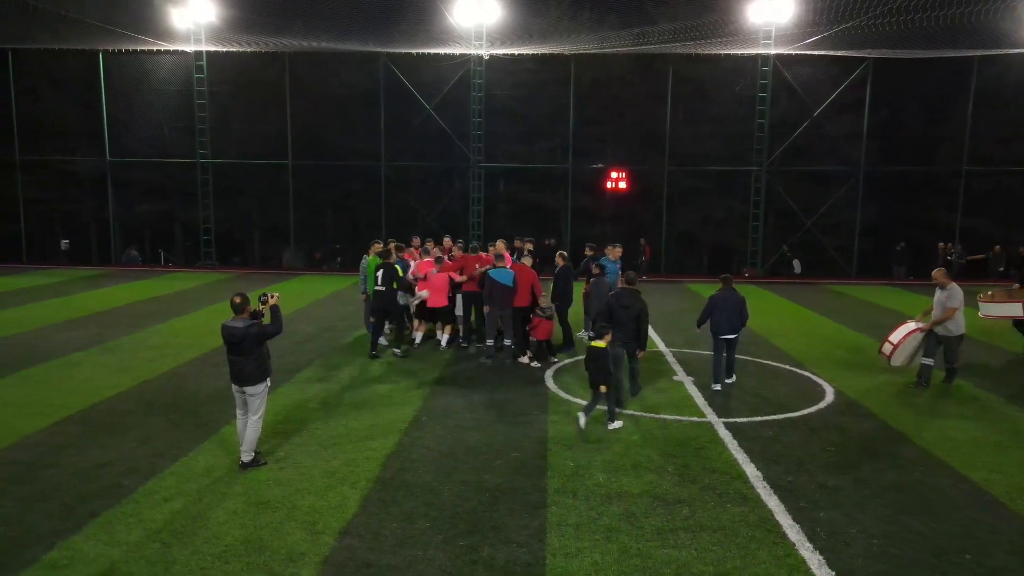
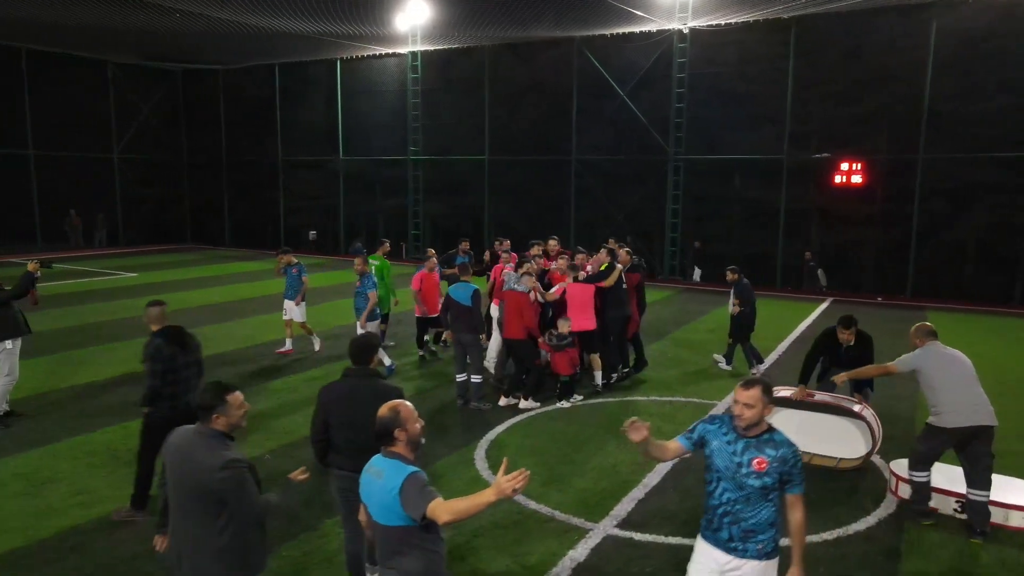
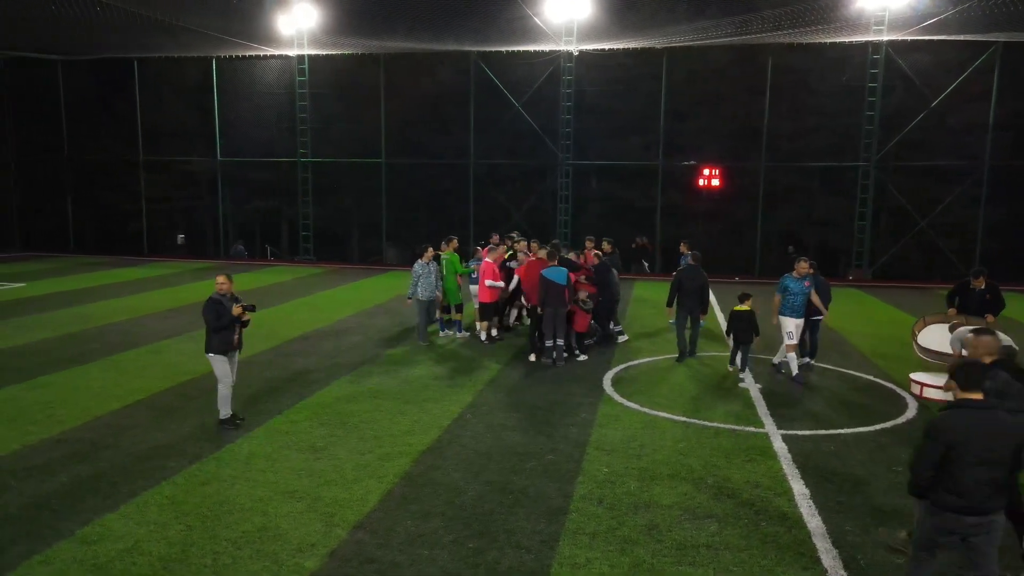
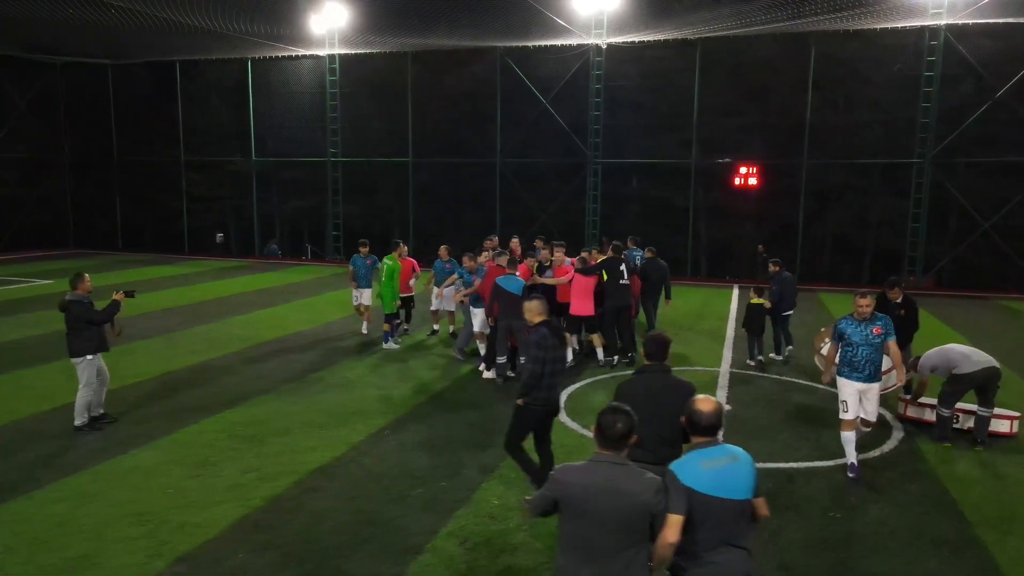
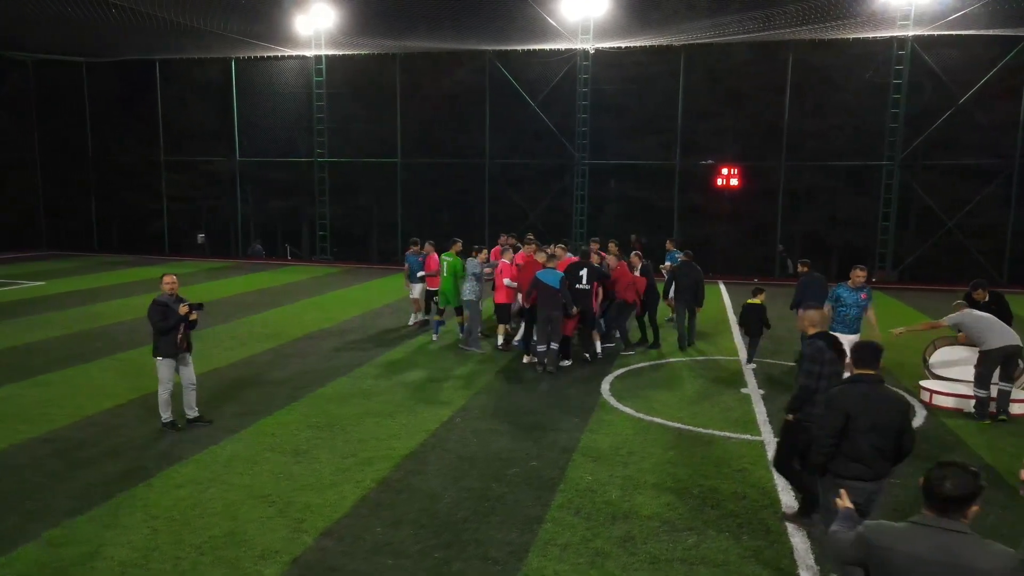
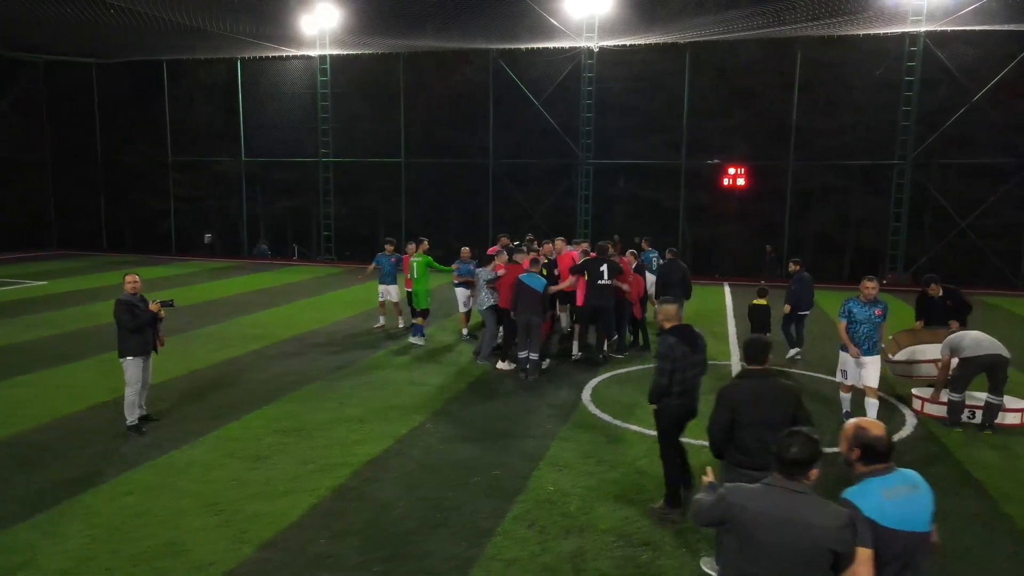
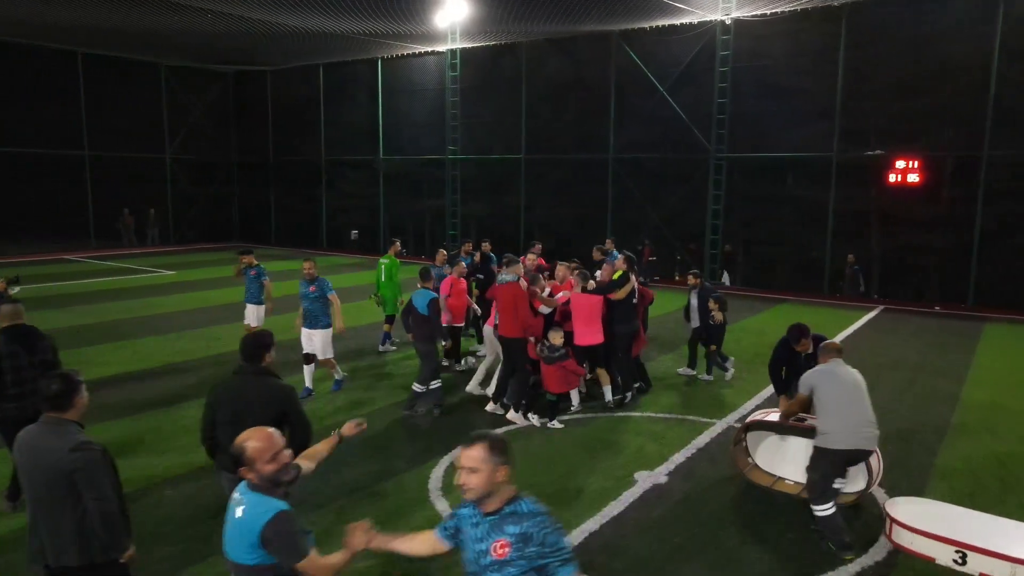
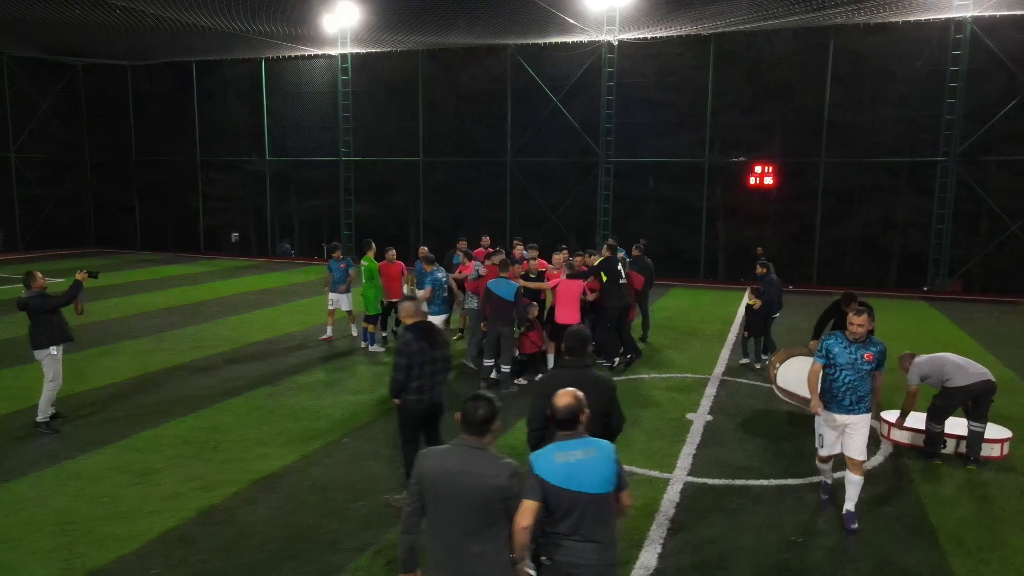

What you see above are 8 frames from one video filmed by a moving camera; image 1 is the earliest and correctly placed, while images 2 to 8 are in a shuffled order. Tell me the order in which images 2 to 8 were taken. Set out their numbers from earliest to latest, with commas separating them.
3, 5, 6, 4, 8, 2, 7
